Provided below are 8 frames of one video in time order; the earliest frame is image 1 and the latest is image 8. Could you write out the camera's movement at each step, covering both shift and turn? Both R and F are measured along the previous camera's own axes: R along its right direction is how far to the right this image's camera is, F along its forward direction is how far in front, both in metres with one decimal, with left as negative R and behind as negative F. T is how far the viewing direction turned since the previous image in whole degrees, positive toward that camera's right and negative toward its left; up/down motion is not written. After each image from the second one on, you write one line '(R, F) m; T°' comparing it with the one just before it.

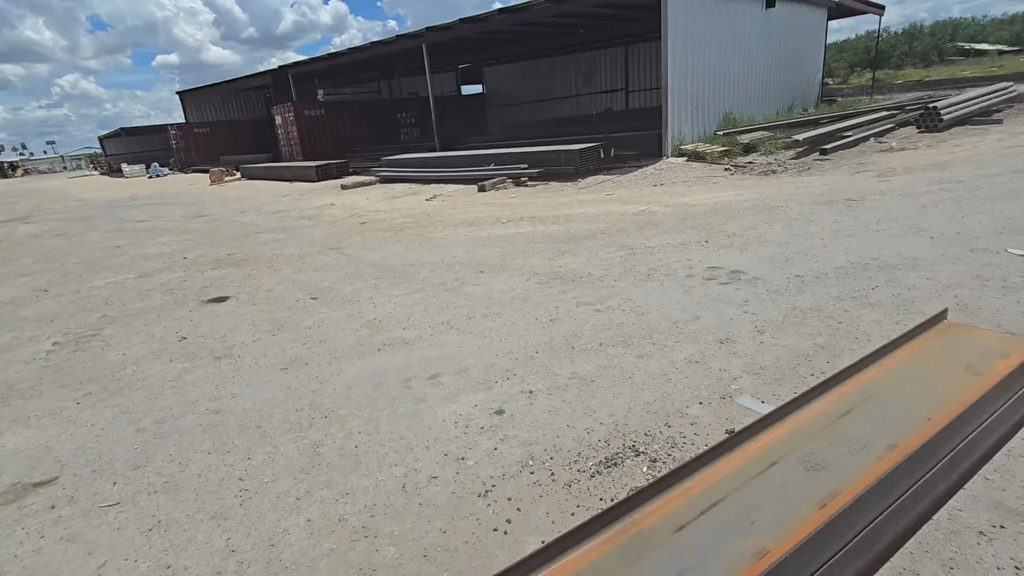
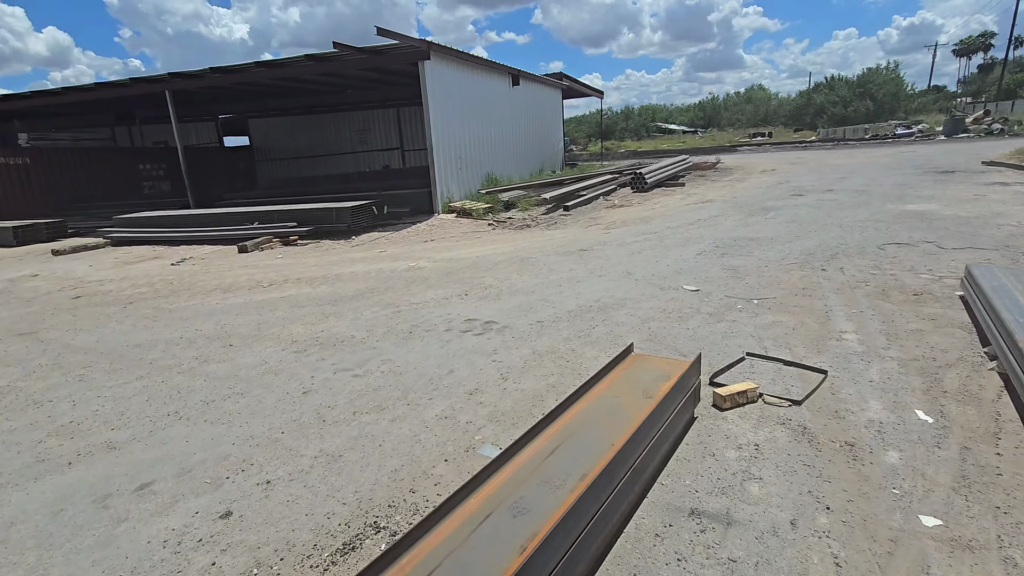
(+0.3, -0.1) m; +23°
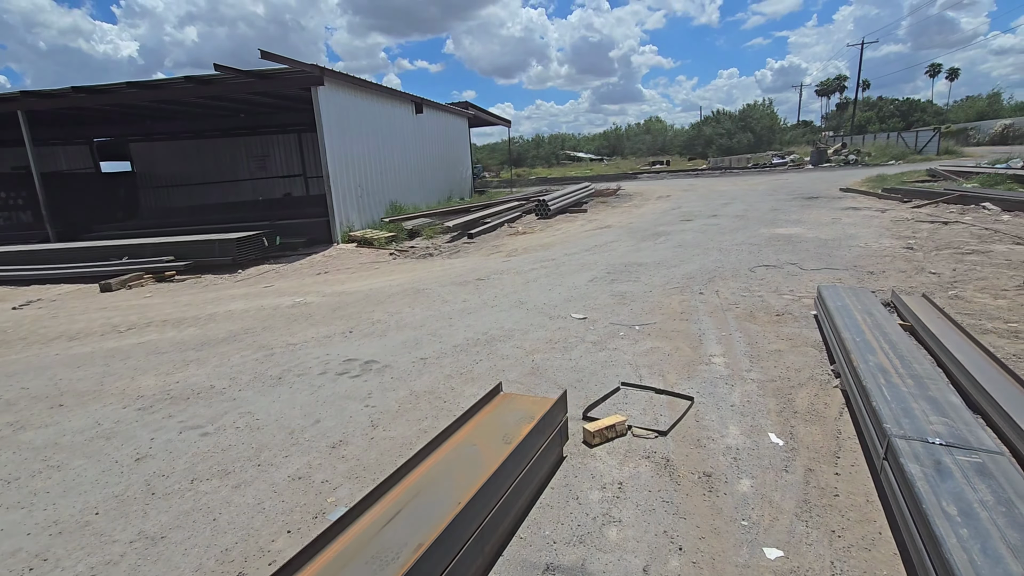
(+0.3, +0.1) m; +9°
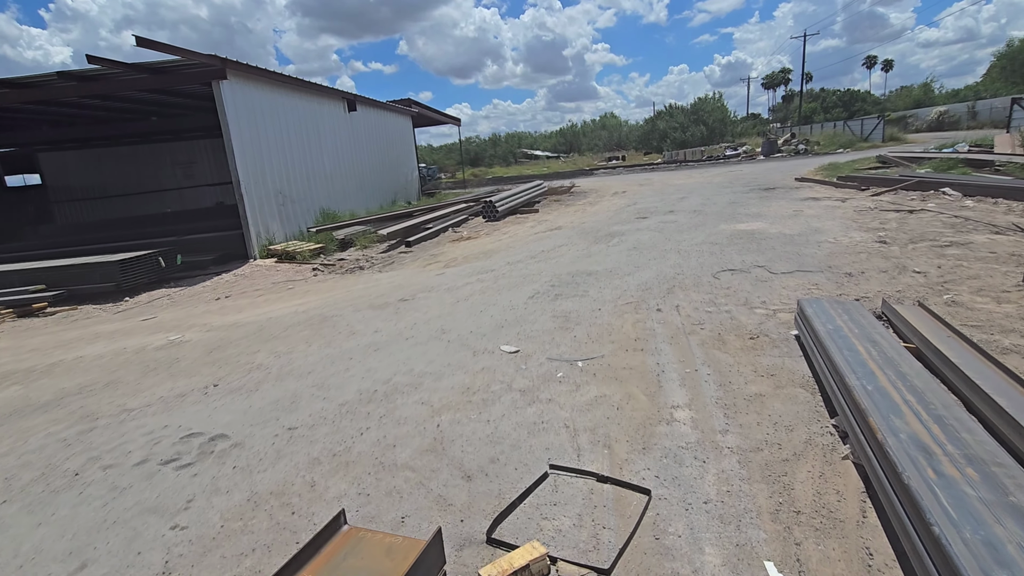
(+0.4, +1.0) m; +4°
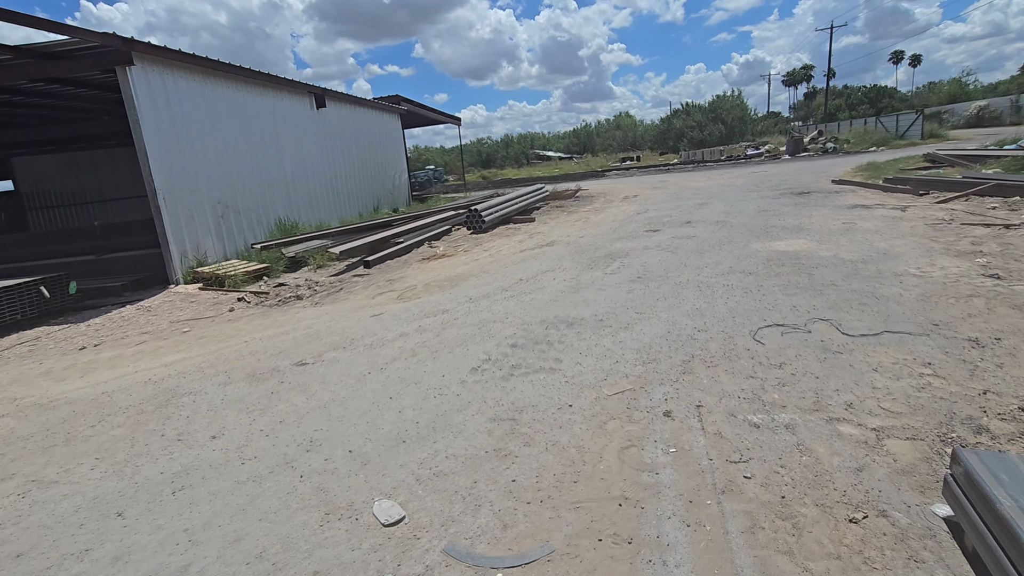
(+0.6, +1.8) m; -2°
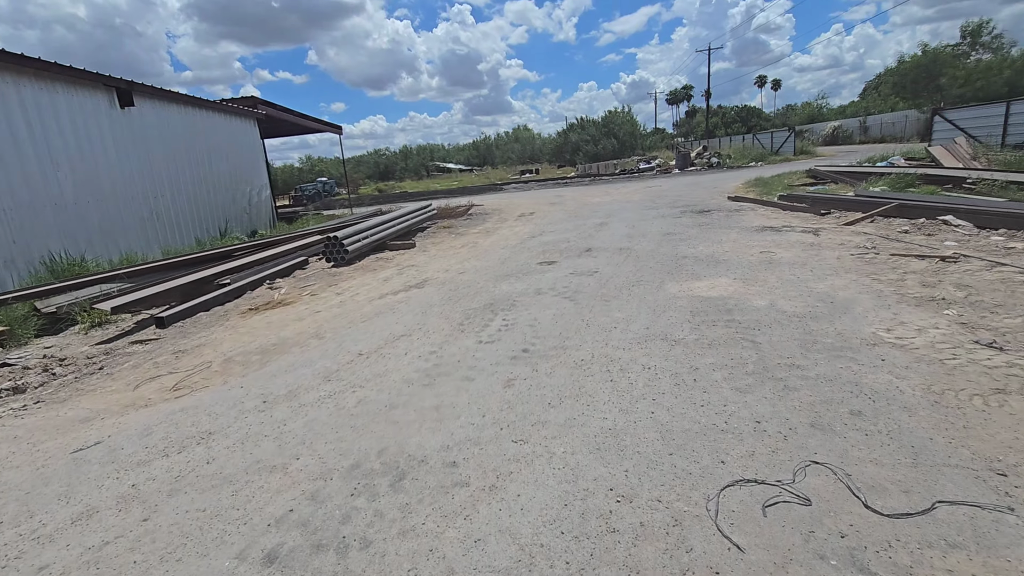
(+0.6, +1.8) m; +10°
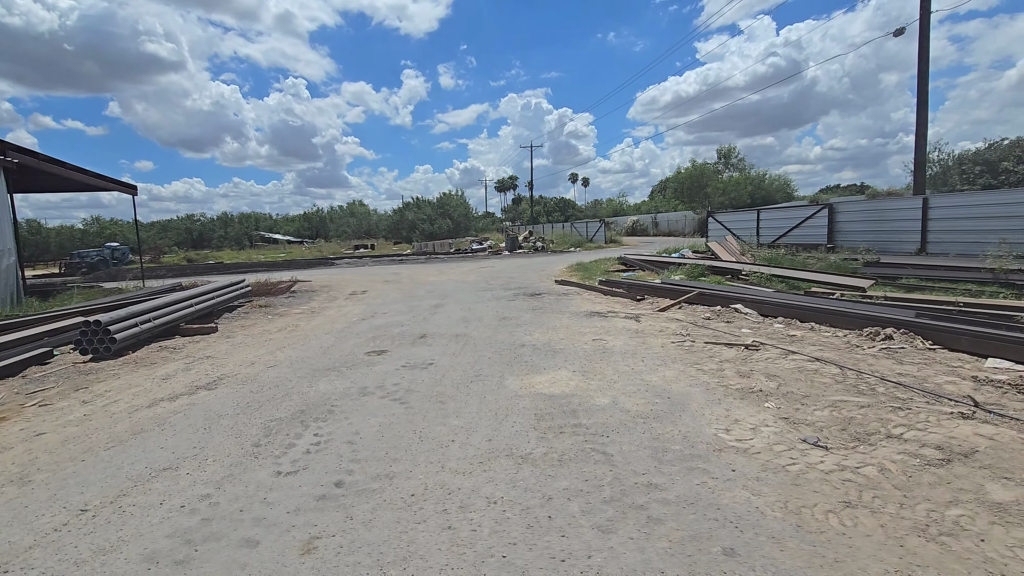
(+0.1, +0.6) m; +18°
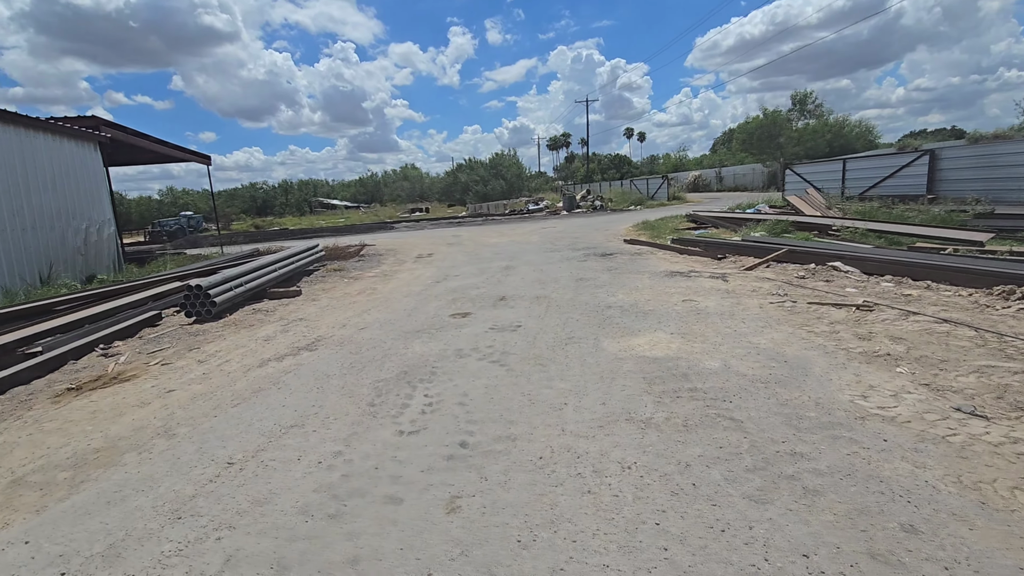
(-0.4, +0.1) m; -6°
